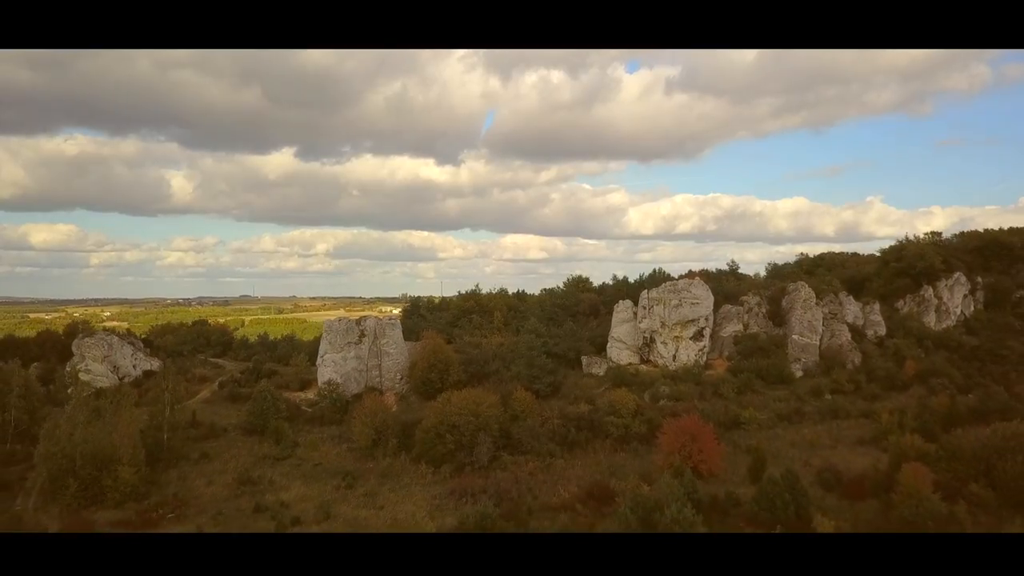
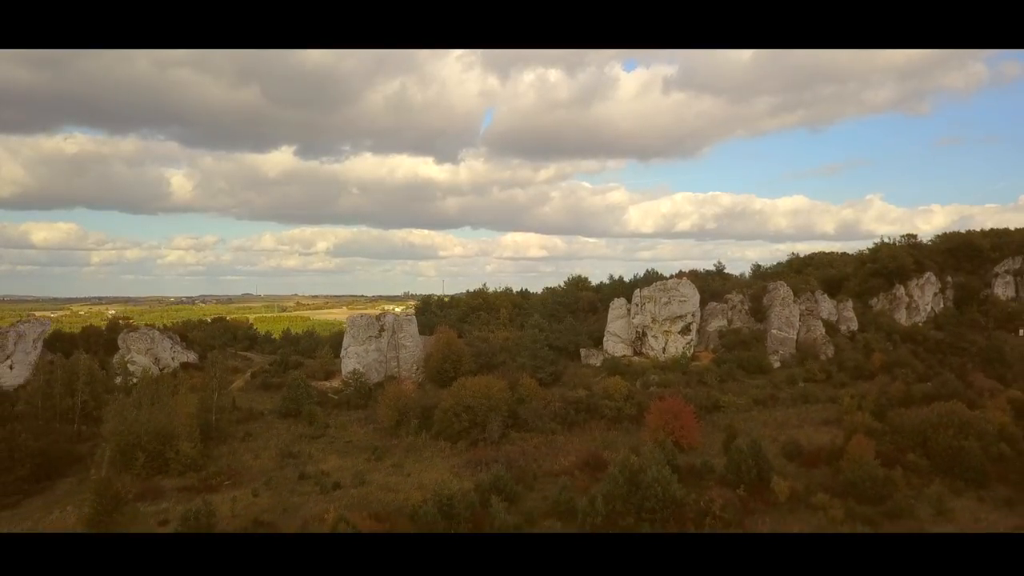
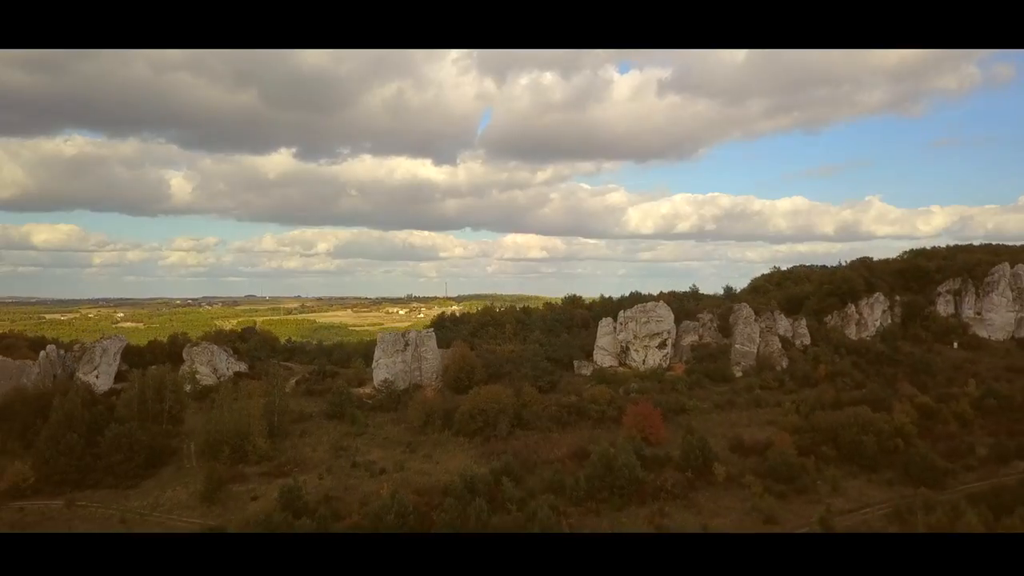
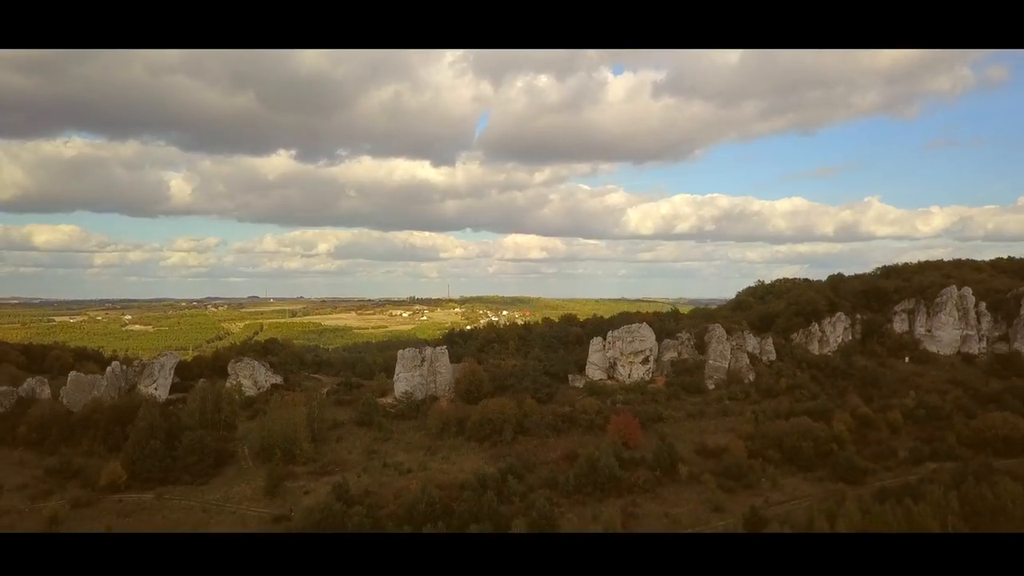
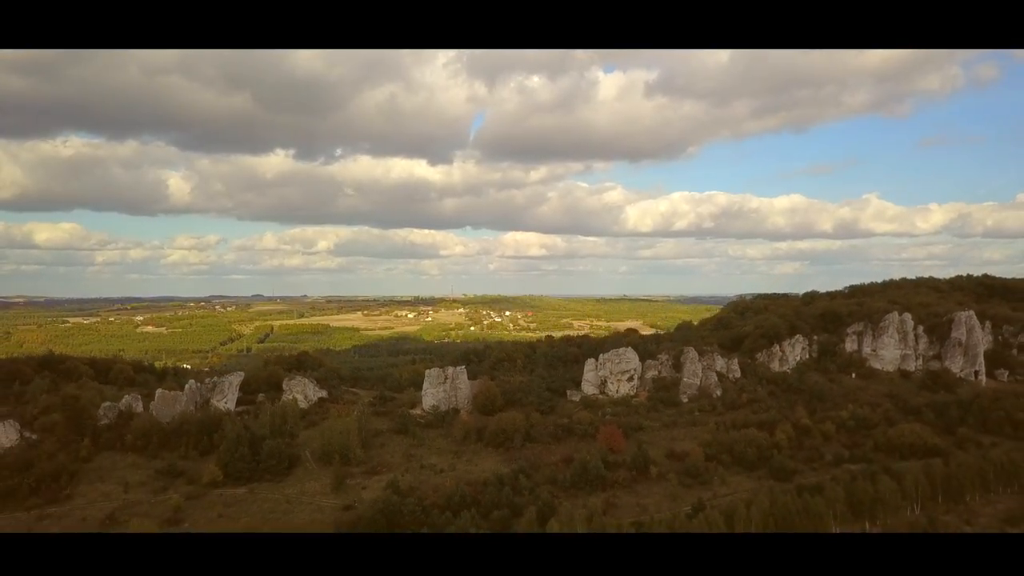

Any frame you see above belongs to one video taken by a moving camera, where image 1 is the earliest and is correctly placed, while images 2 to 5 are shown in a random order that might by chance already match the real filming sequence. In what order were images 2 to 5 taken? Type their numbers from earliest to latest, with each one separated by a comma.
2, 3, 4, 5
